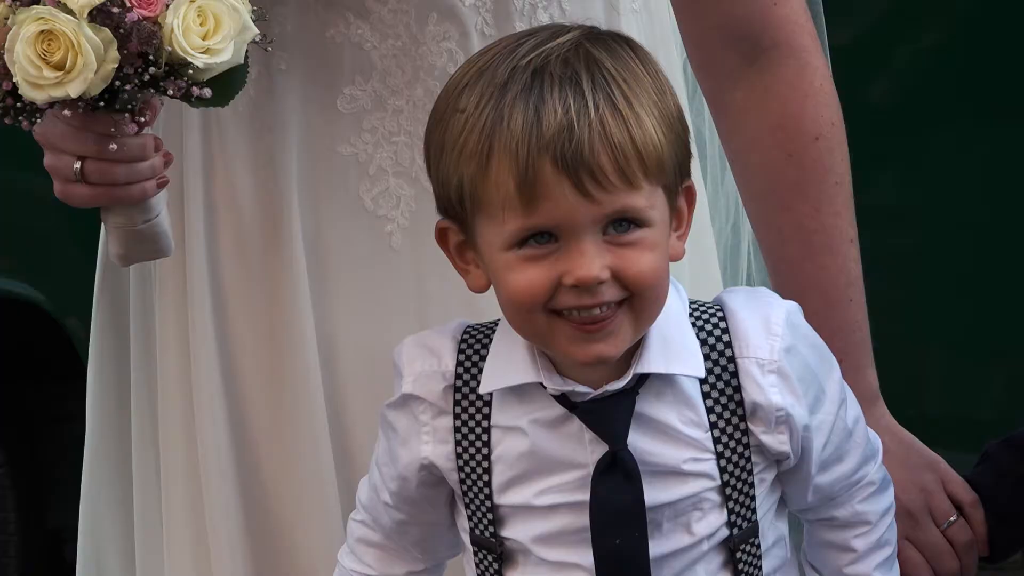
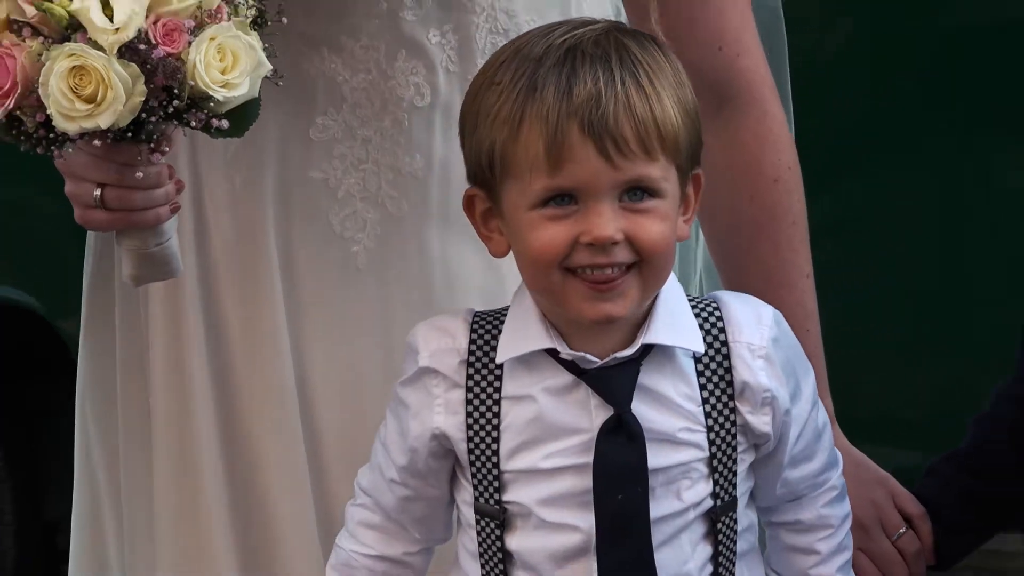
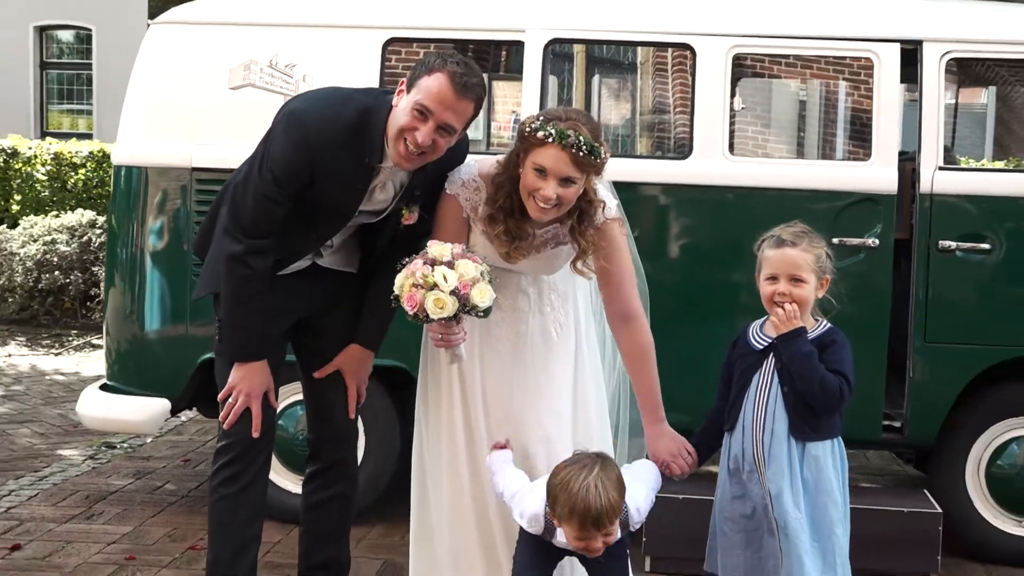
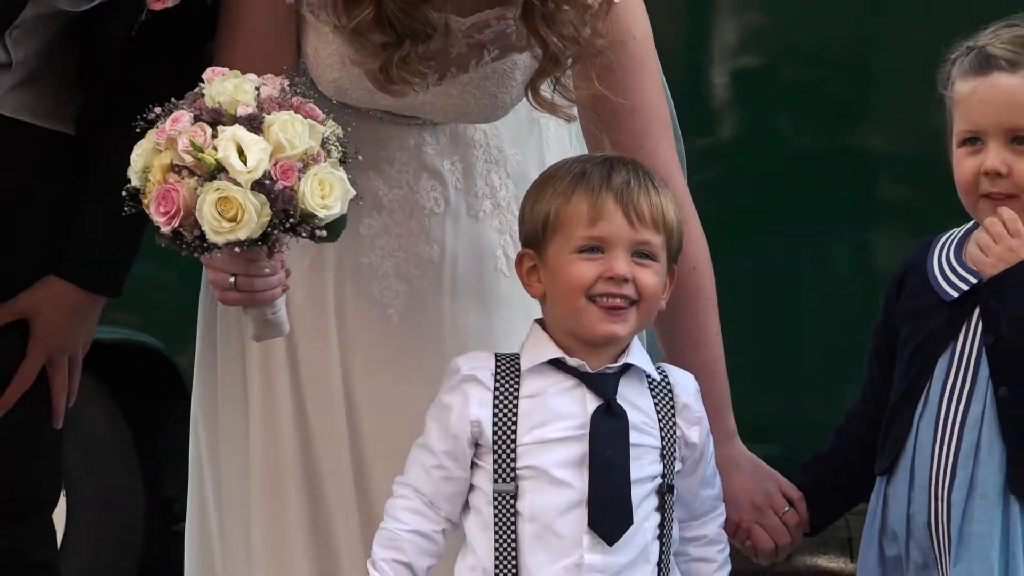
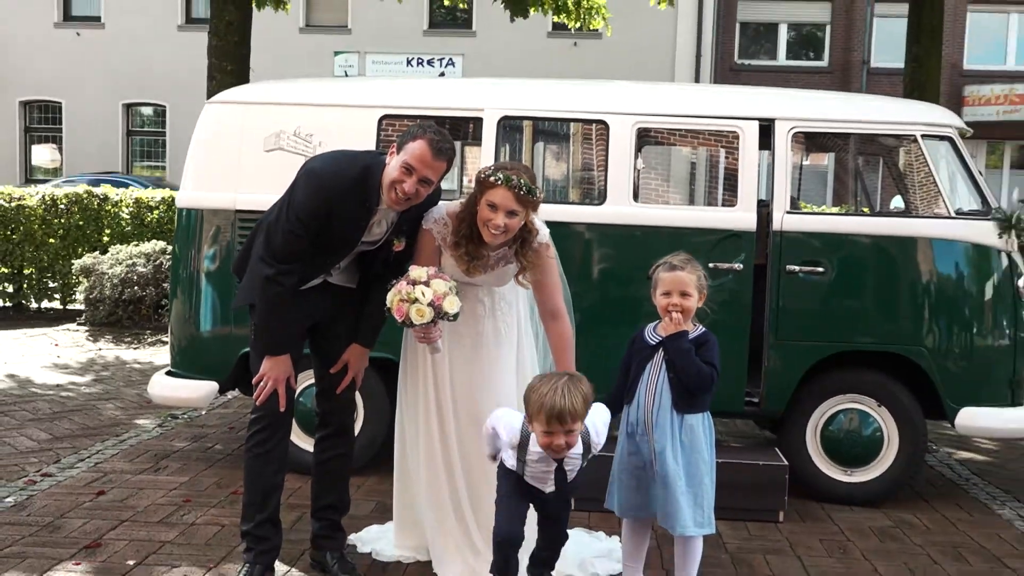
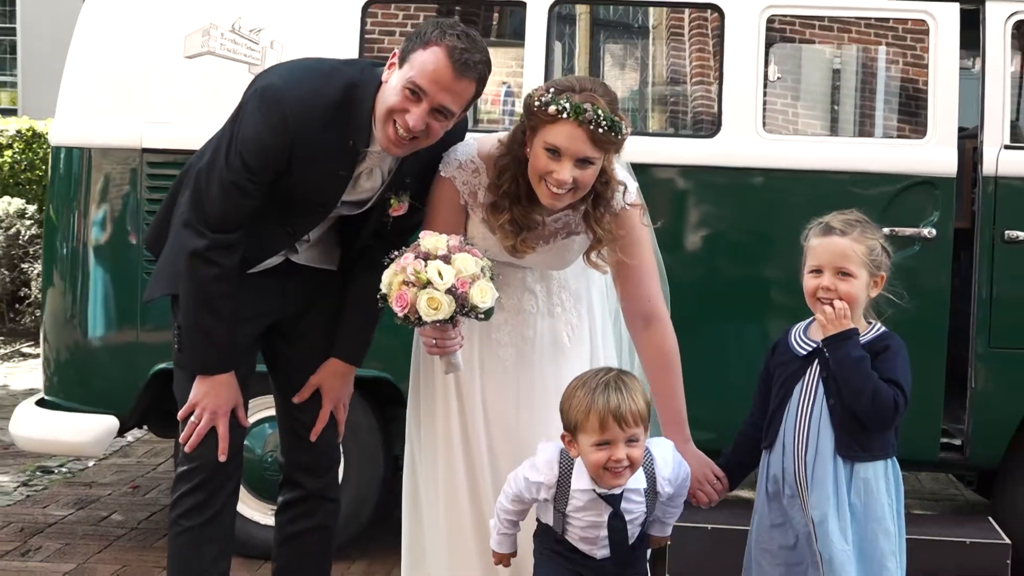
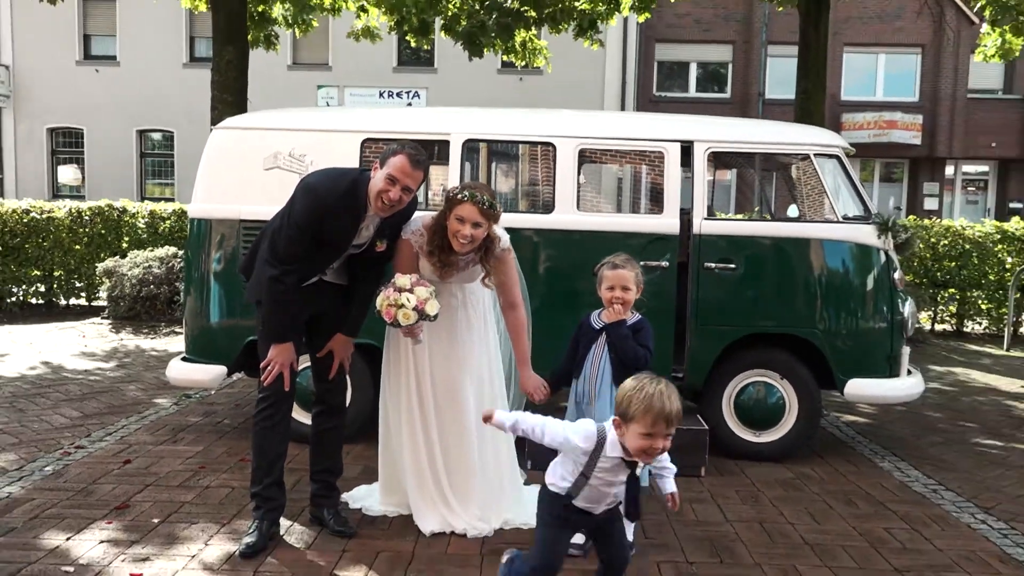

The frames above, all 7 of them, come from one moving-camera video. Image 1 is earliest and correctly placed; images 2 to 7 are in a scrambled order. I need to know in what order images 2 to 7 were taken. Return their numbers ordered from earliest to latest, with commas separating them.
2, 4, 6, 3, 5, 7
